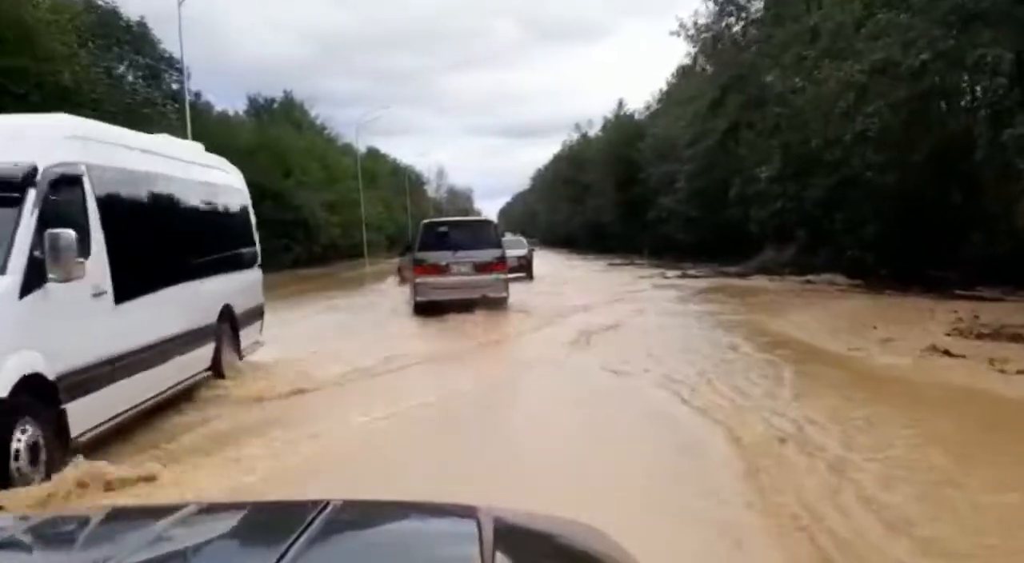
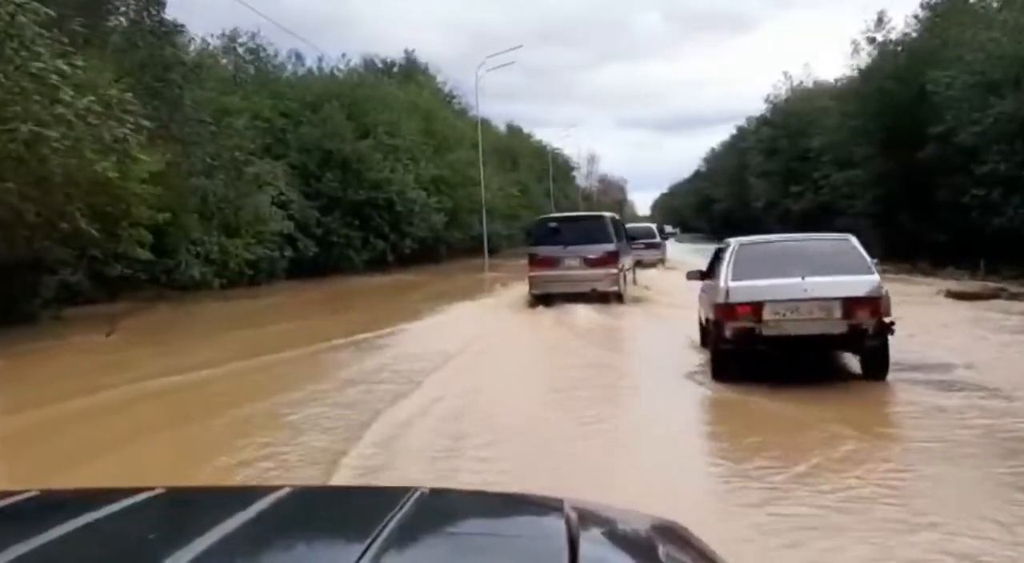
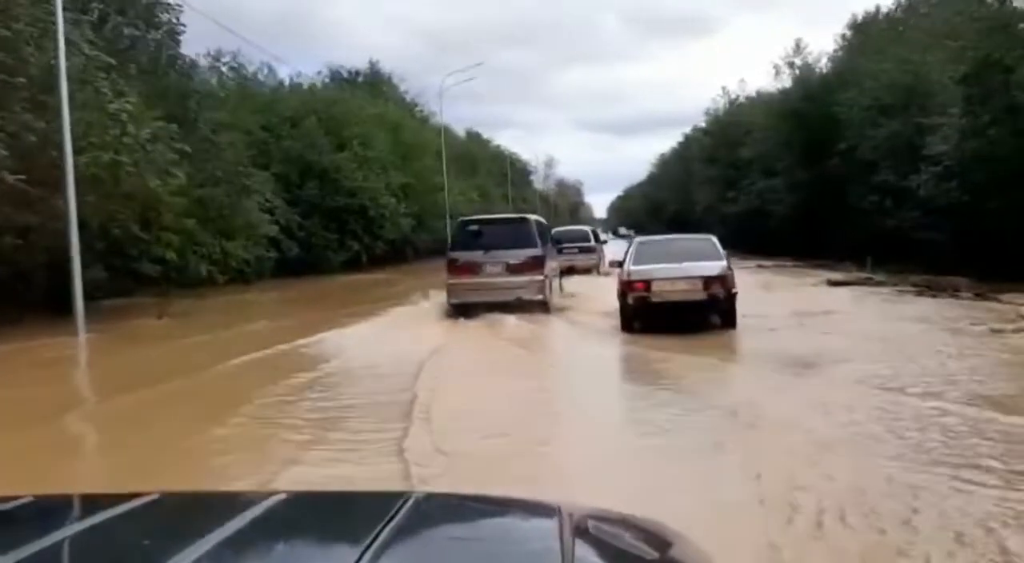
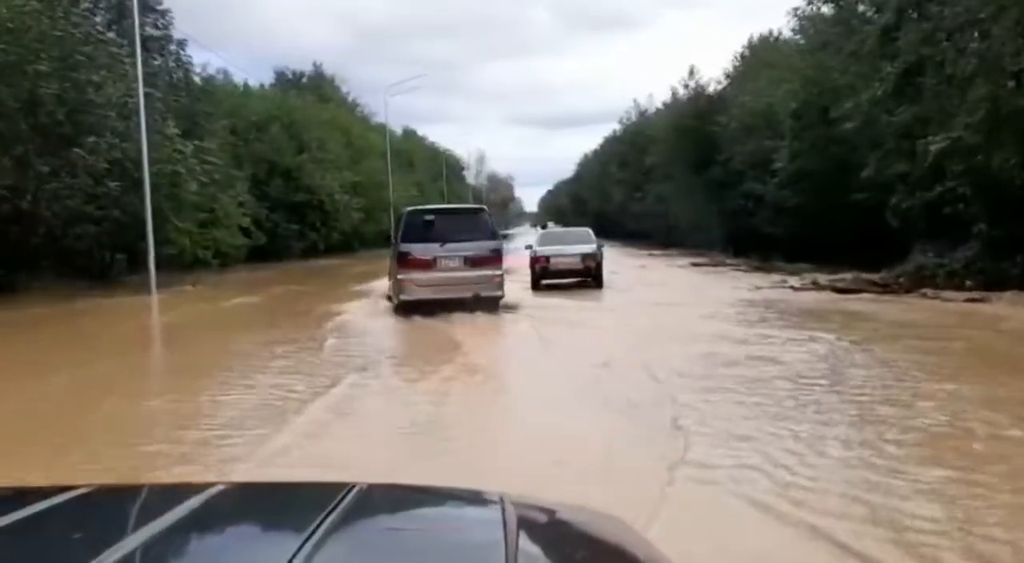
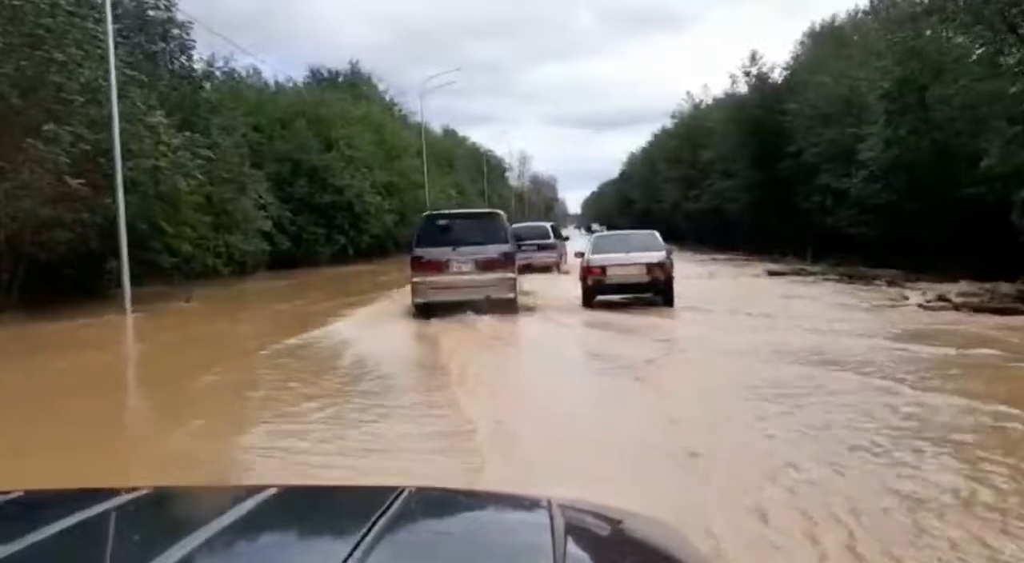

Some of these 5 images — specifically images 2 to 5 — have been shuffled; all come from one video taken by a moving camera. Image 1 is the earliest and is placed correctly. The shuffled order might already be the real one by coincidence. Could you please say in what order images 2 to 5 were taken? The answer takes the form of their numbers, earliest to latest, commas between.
4, 5, 3, 2
